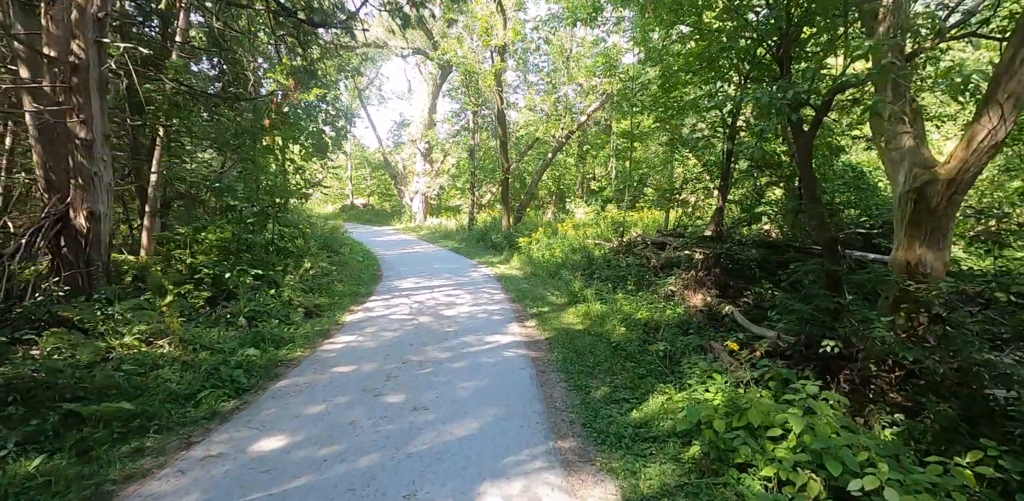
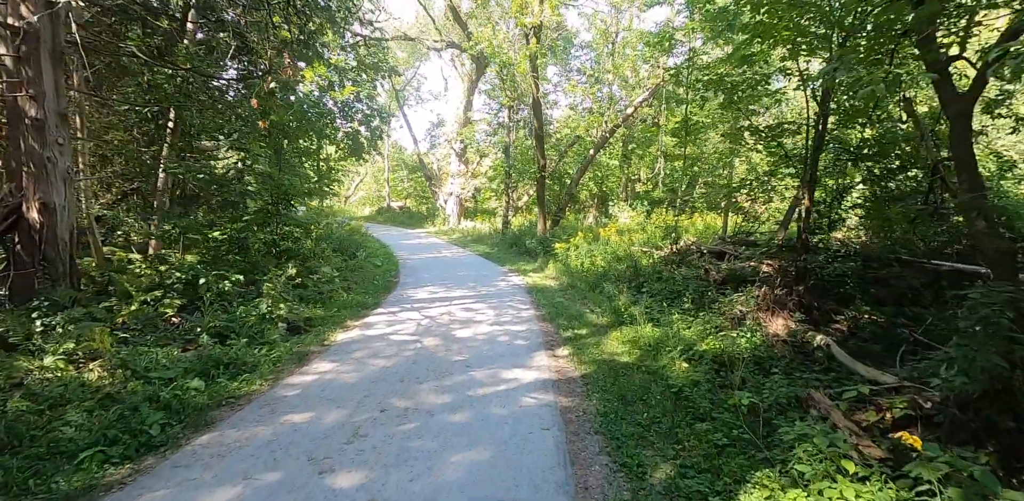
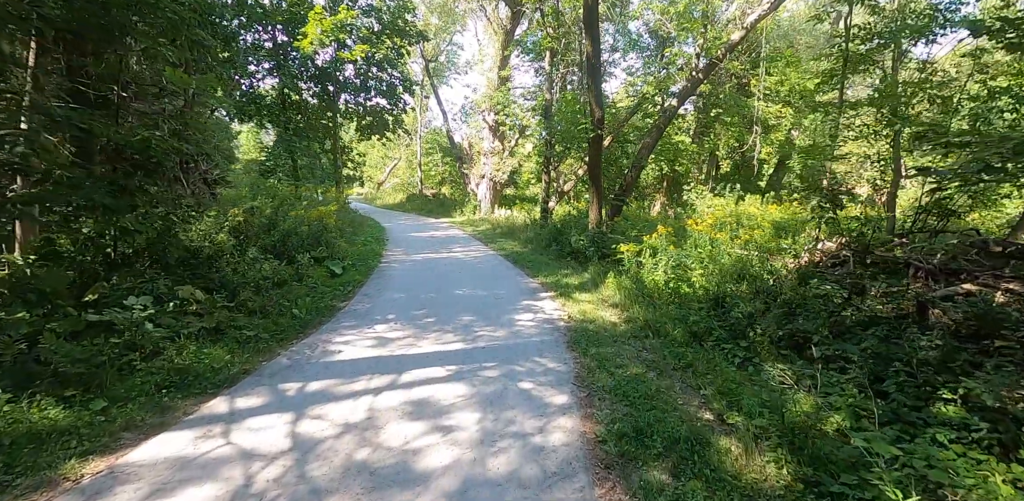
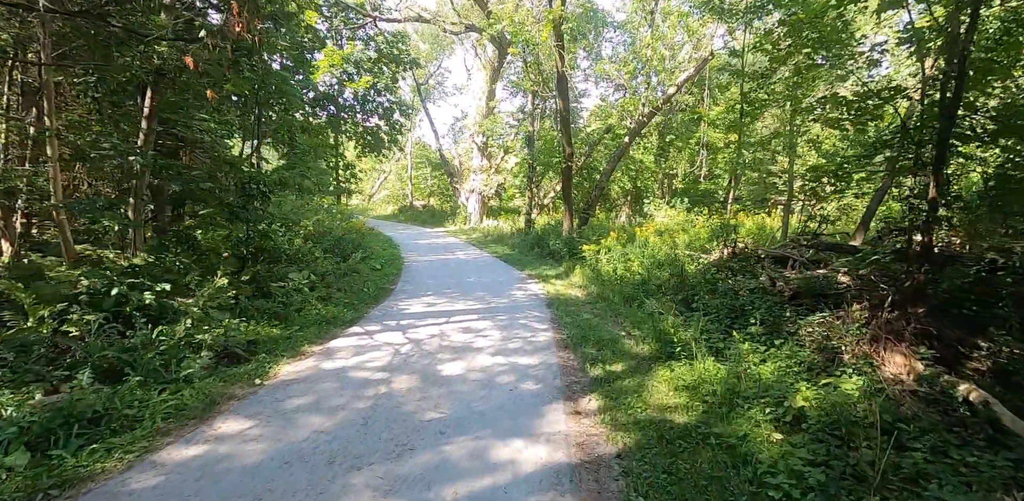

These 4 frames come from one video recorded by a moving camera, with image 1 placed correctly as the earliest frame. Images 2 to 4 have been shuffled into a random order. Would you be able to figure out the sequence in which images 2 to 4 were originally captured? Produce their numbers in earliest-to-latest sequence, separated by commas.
2, 4, 3
